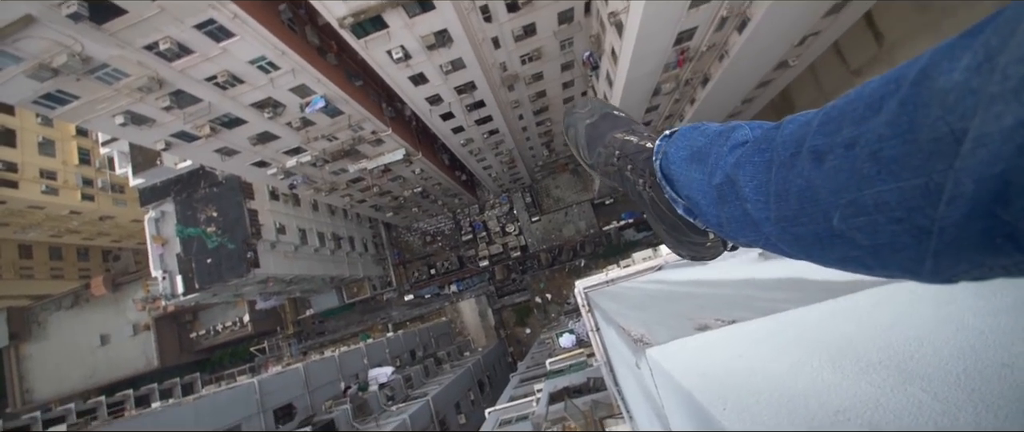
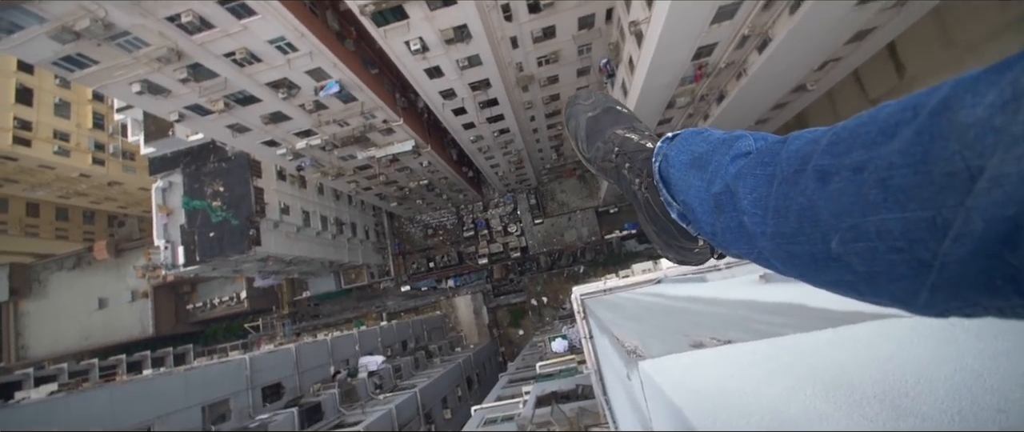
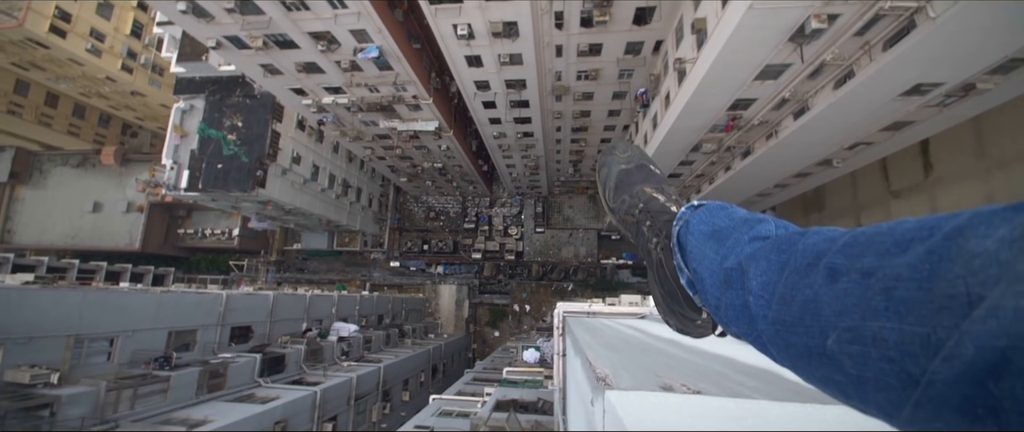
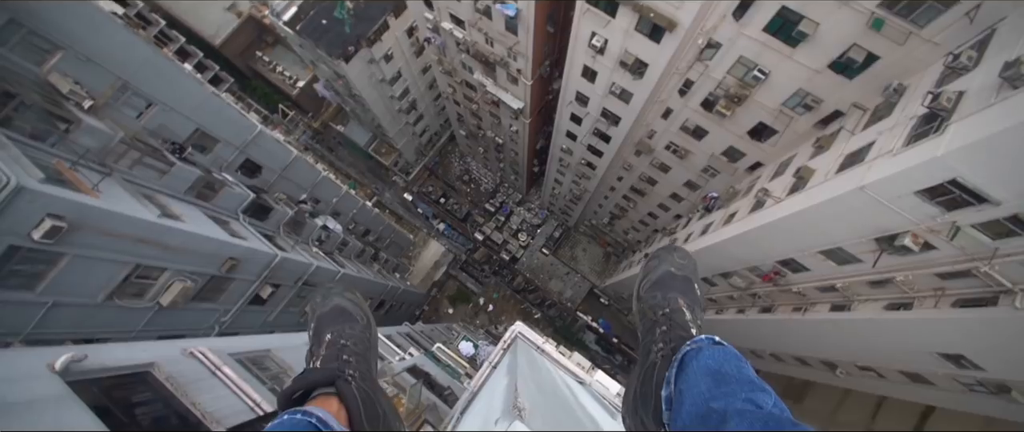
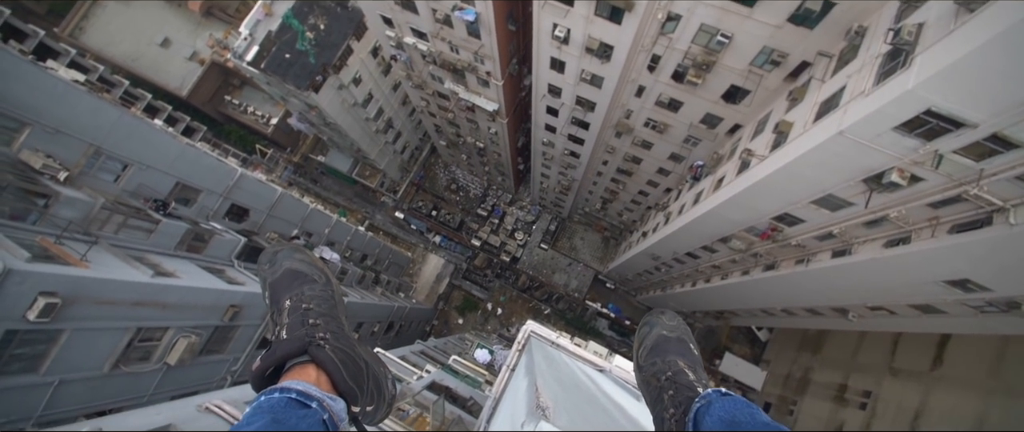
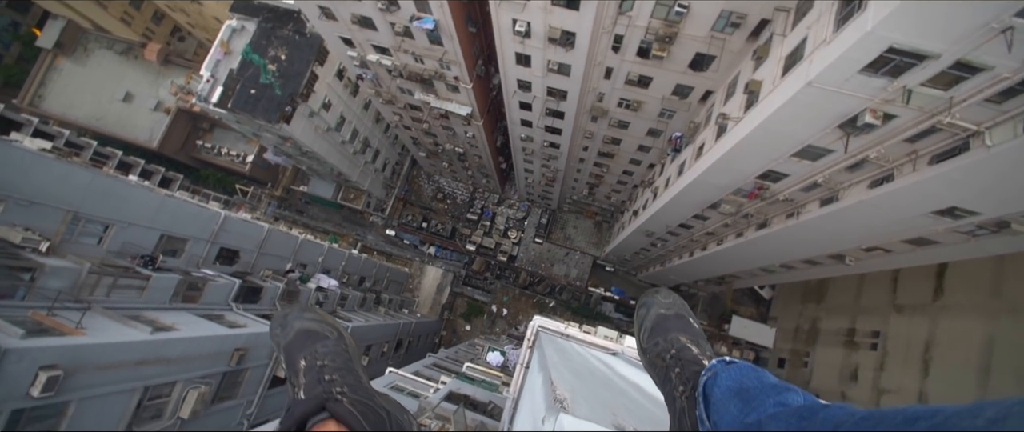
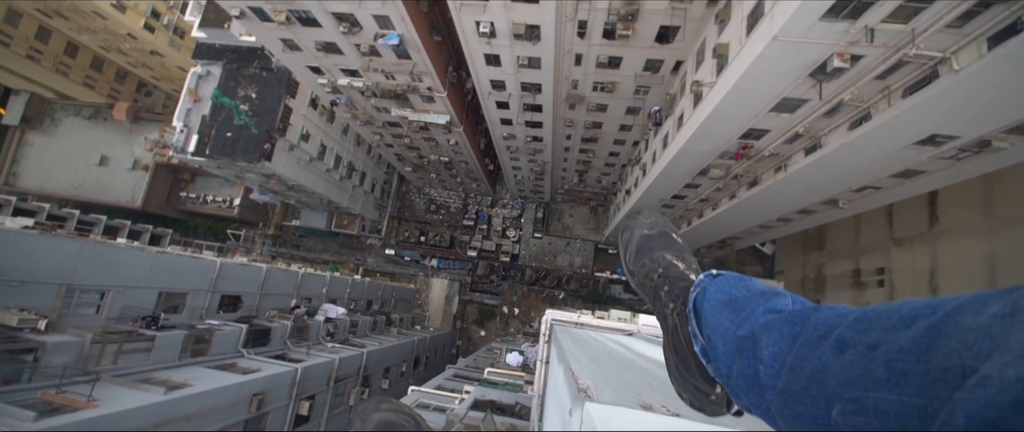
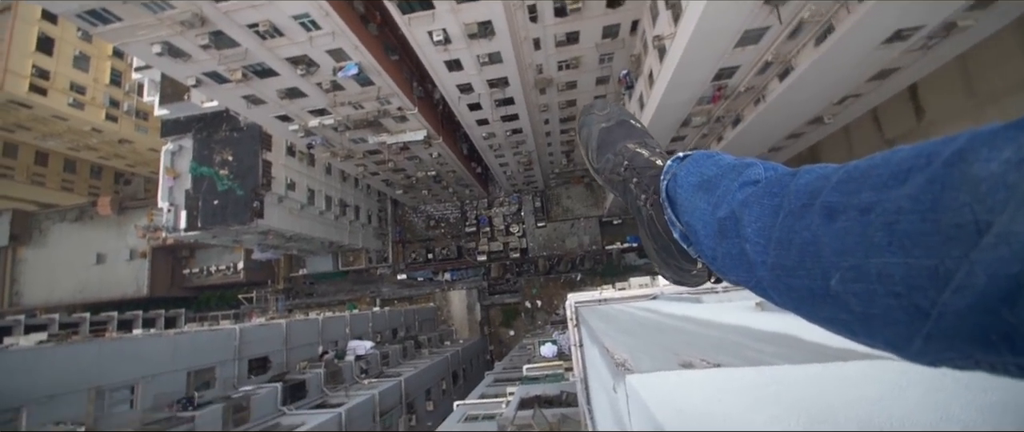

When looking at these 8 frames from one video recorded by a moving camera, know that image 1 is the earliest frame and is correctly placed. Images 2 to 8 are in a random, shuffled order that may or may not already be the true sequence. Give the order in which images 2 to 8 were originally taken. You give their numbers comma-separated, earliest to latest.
2, 8, 3, 7, 6, 5, 4
